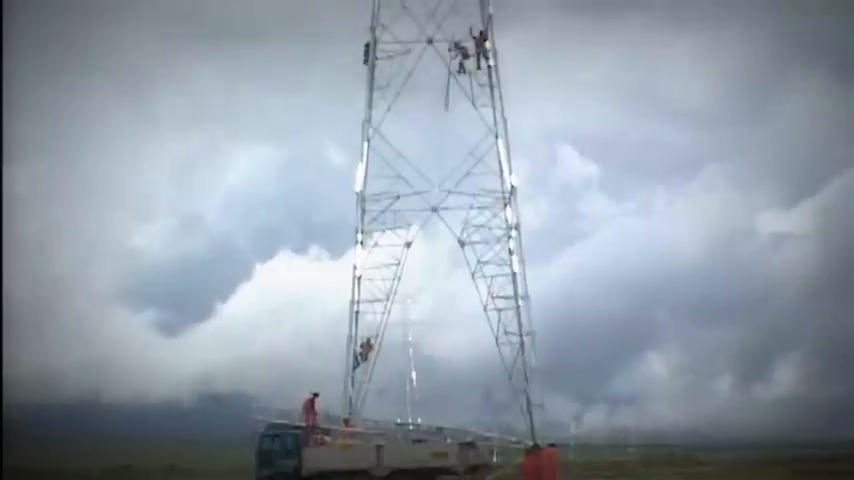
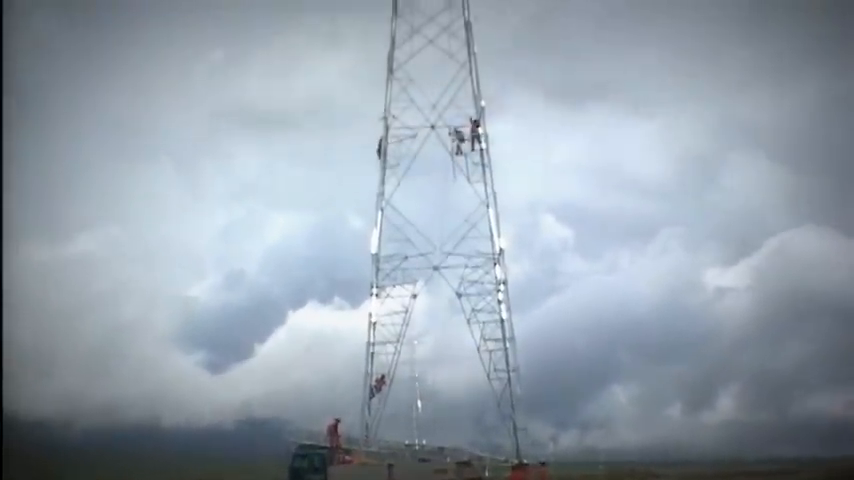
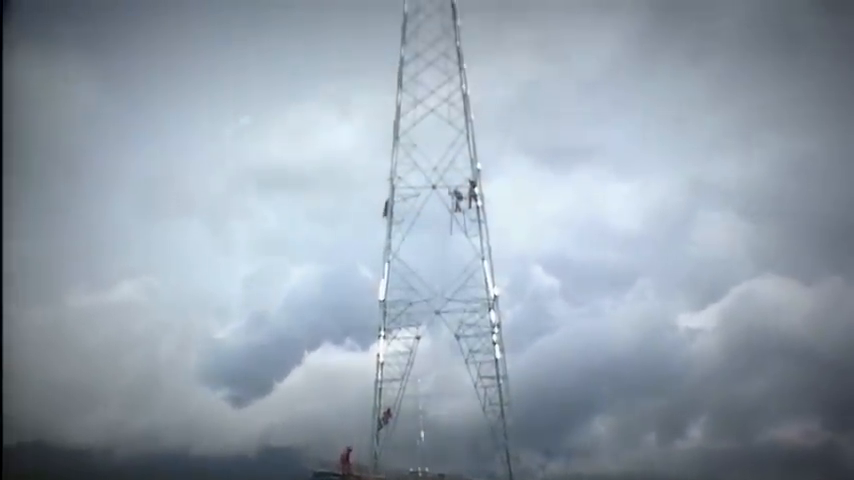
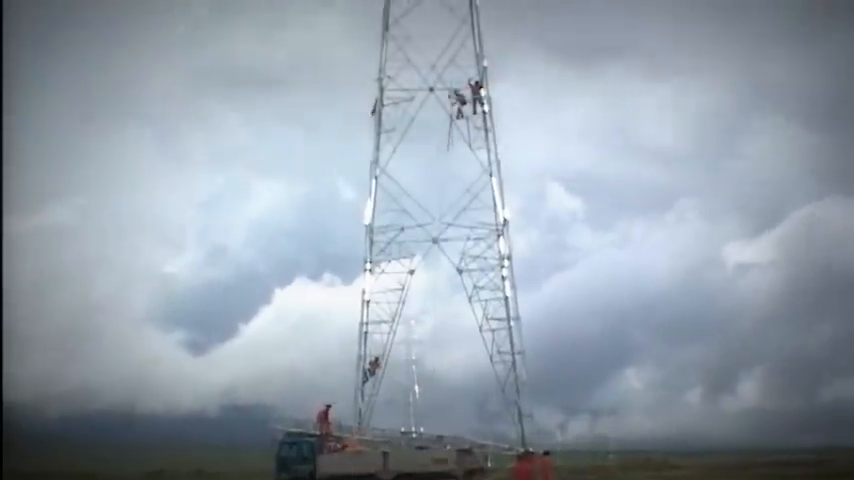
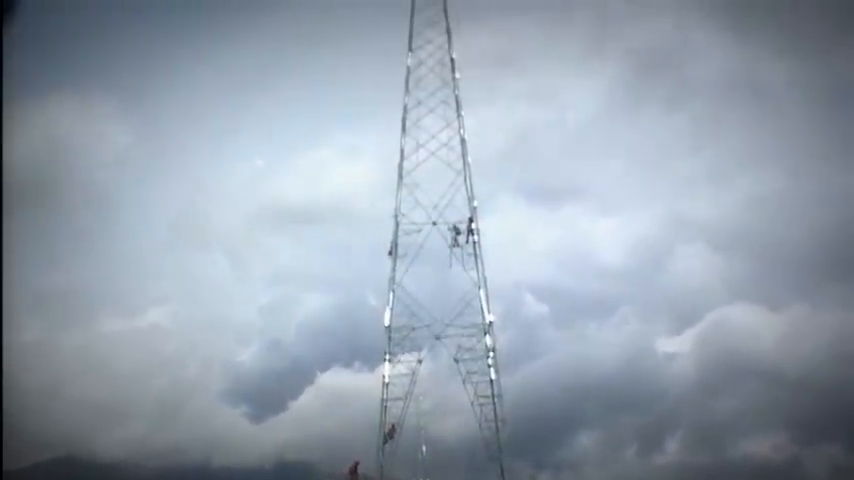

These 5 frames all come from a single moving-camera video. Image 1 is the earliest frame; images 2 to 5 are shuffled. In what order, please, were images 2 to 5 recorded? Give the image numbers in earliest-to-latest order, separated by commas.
4, 2, 3, 5
